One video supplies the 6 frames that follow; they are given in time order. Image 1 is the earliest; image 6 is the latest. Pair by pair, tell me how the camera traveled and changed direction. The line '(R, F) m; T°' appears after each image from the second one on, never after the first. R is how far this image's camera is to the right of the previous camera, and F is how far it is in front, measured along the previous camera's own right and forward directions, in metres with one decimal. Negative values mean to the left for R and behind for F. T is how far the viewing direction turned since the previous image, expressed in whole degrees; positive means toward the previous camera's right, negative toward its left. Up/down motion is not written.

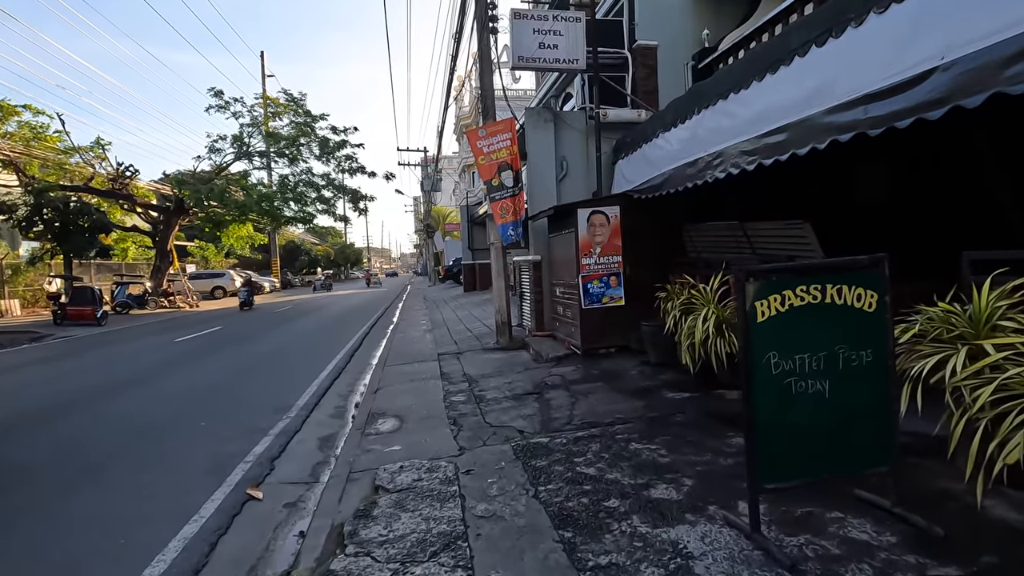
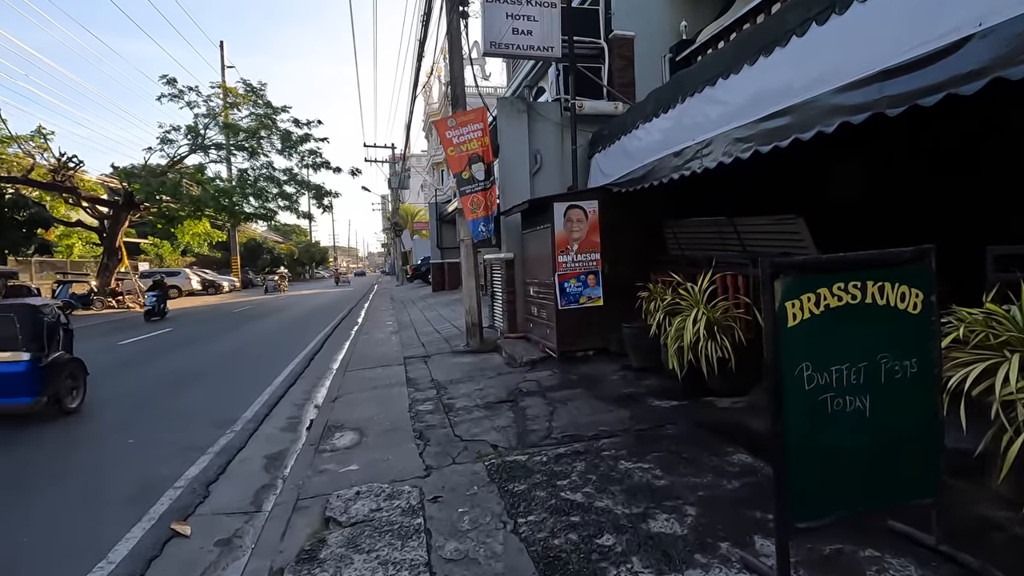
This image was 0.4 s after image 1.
(0.0, +0.4) m; +3°
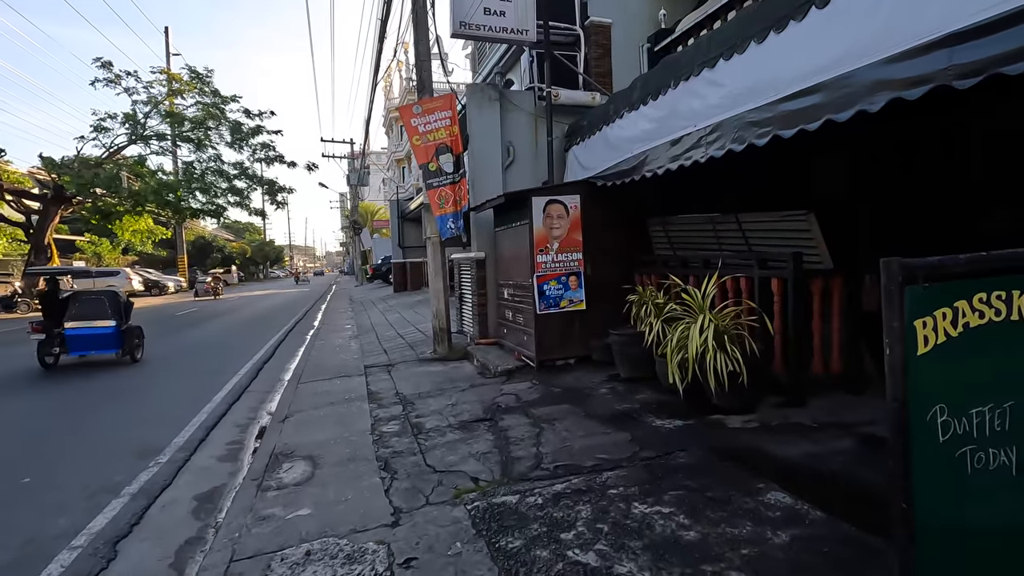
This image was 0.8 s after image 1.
(-0.1, +0.5) m; +4°
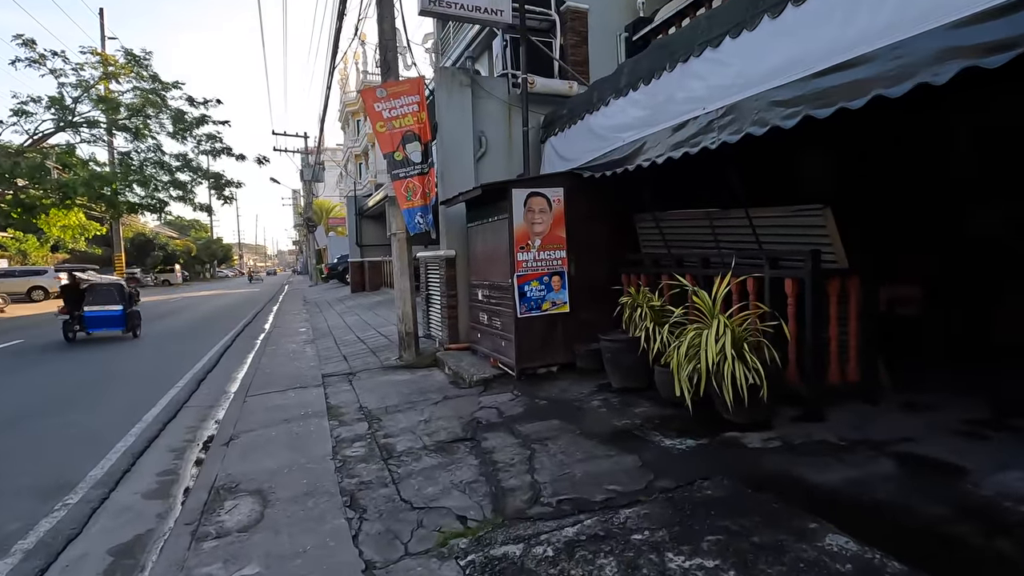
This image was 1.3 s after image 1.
(-0.2, +0.4) m; +4°
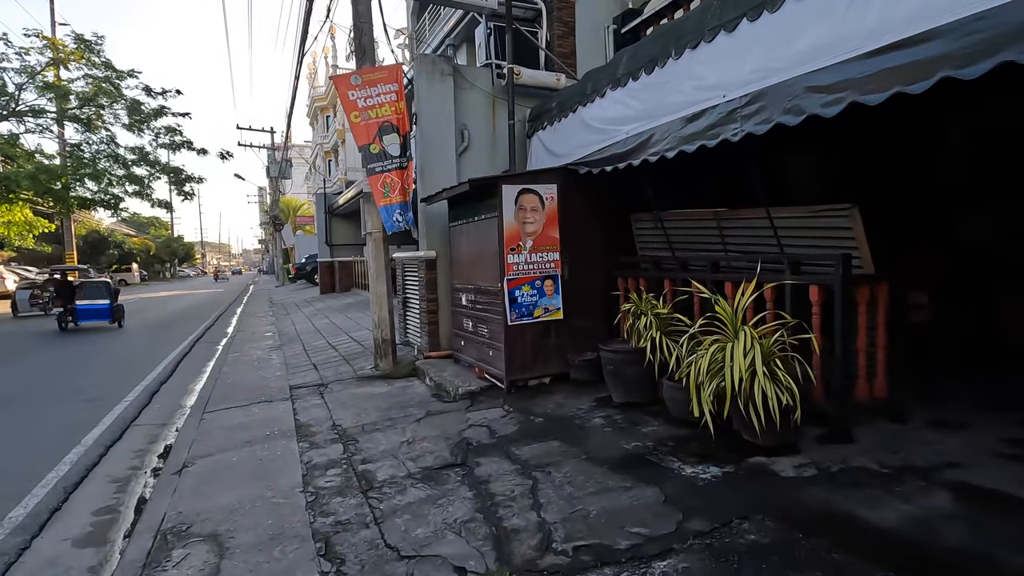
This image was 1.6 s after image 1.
(-0.1, +0.4) m; +3°
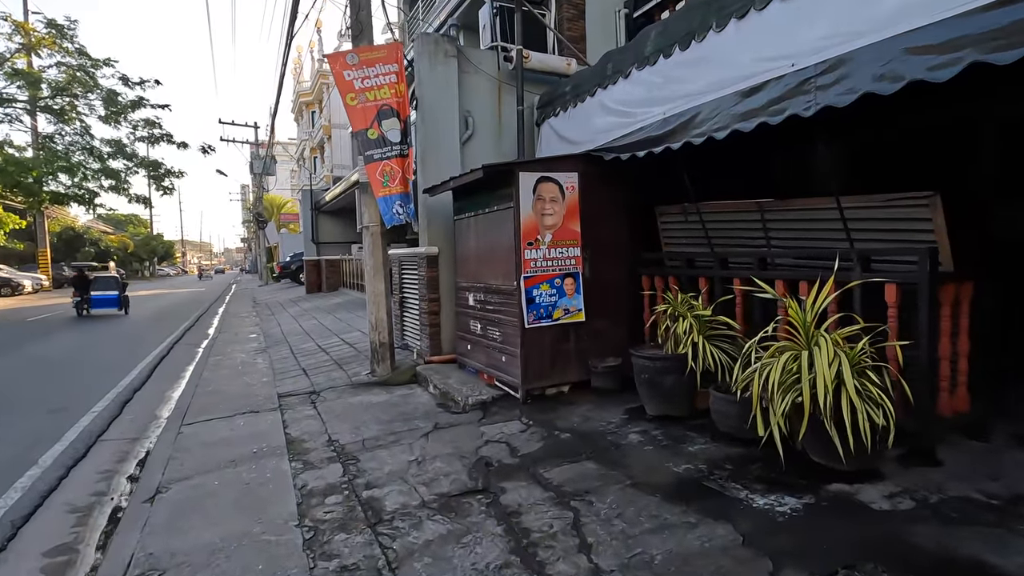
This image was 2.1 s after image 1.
(-0.2, +0.4) m; +2°
